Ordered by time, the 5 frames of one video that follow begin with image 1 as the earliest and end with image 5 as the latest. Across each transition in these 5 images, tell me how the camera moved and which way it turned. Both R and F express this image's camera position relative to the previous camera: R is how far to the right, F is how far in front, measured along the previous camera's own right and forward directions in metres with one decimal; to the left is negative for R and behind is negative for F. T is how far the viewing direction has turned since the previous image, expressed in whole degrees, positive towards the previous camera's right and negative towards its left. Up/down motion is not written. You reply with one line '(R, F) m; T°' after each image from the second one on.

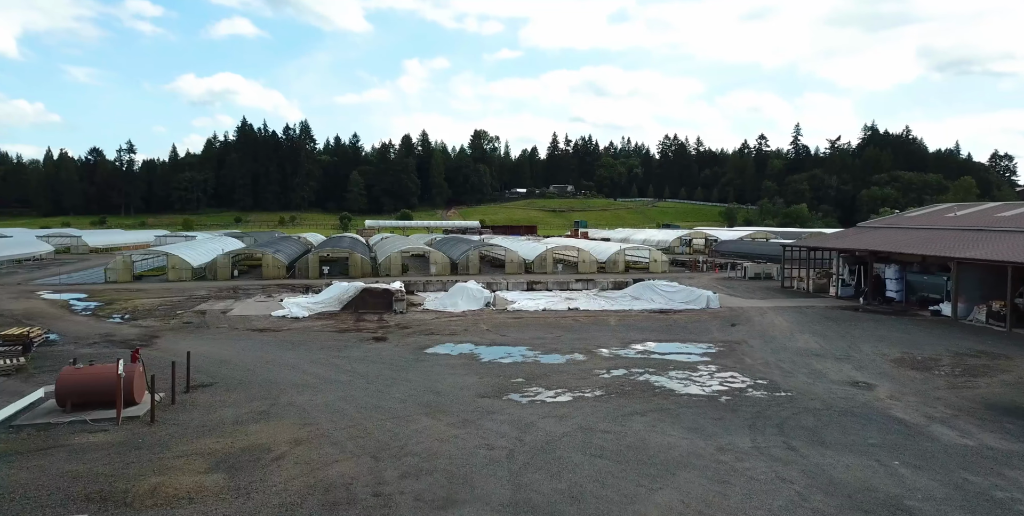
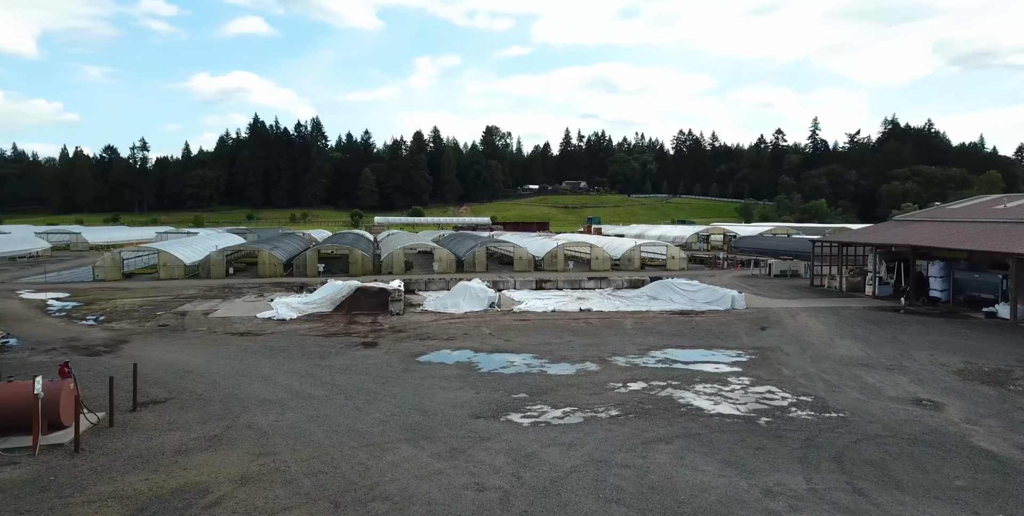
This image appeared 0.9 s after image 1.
(+0.3, +2.1) m; -1°
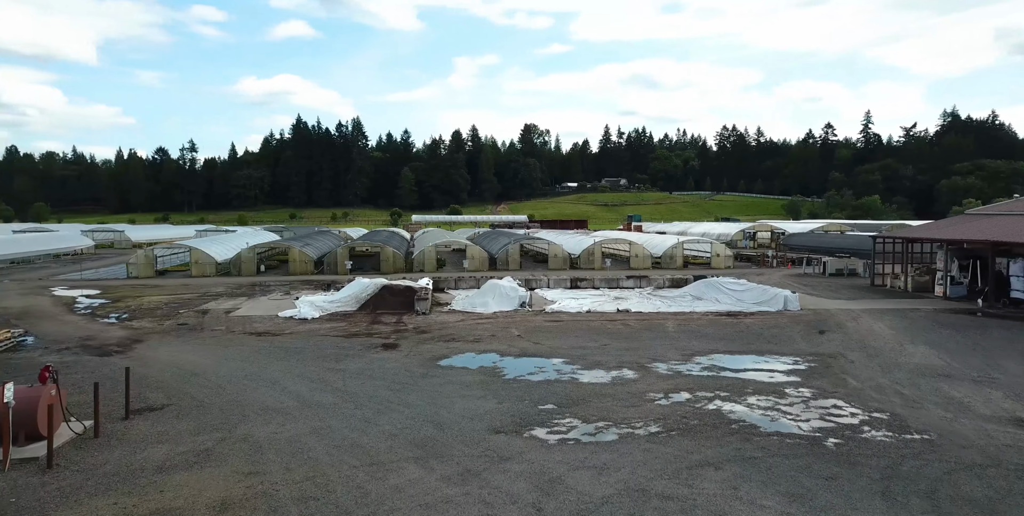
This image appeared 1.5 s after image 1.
(+0.2, +1.4) m; -4°
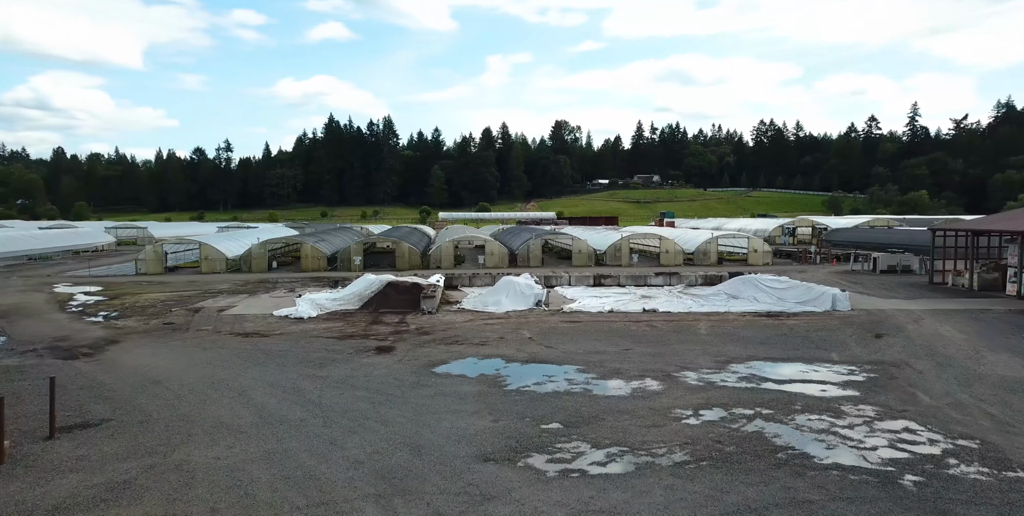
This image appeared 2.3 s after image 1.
(+0.6, +2.0) m; -3°
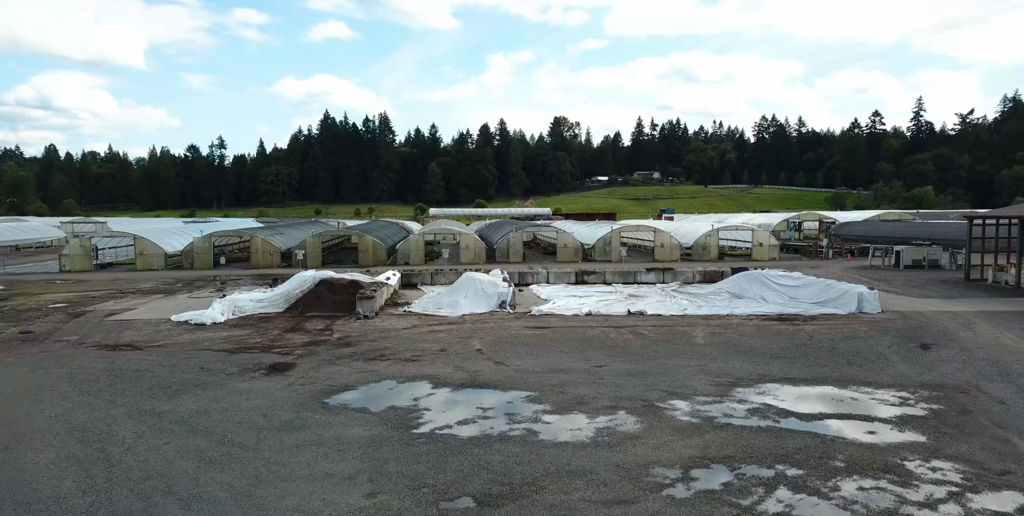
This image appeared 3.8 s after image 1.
(+1.2, +3.7) m; 0°
